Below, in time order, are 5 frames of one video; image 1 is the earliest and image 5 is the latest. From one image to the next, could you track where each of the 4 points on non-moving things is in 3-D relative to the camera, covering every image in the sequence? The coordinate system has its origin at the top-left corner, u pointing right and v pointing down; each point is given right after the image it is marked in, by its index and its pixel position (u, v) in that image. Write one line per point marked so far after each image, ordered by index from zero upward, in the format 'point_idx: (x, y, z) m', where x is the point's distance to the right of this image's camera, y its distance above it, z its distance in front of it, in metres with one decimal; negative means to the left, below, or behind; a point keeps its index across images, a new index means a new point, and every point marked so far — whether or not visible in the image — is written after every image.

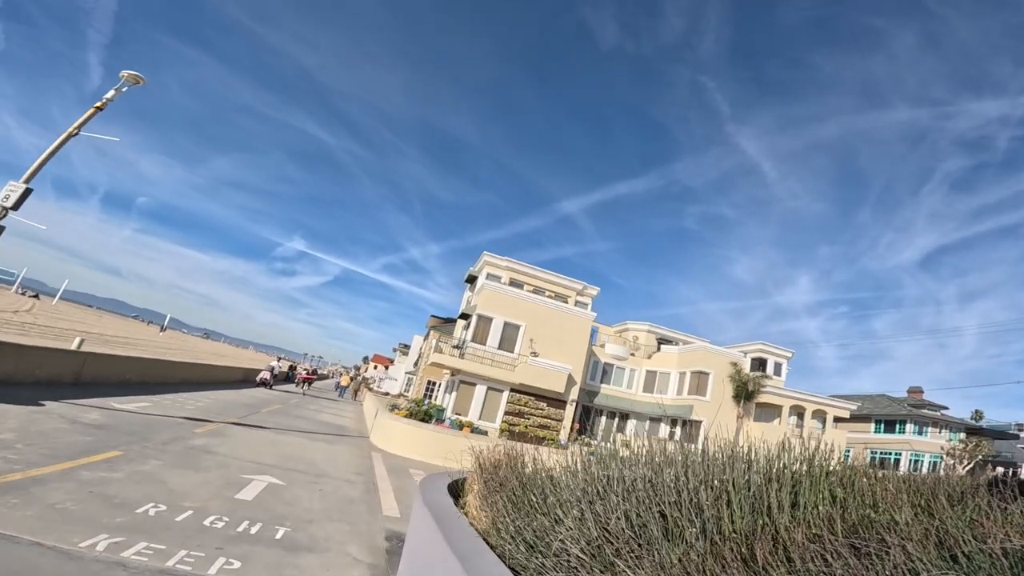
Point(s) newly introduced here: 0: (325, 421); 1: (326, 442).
0: (-7.3, -5.2, +19.2) m
1: (-5.5, -4.6, +14.7) m
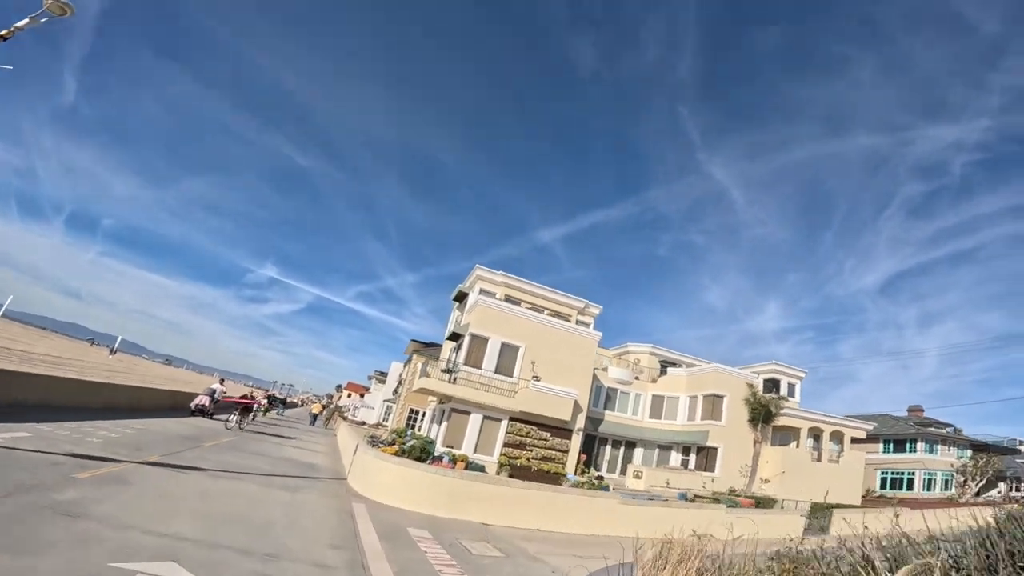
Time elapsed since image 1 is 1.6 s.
0: (-6.8, -5.2, +15.2) m
1: (-4.8, -4.4, +10.8) m
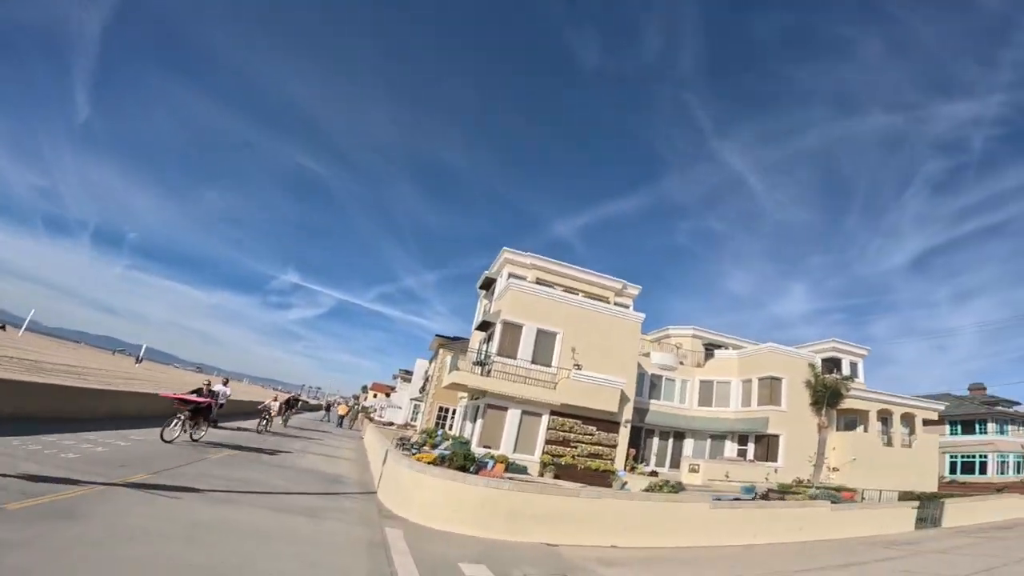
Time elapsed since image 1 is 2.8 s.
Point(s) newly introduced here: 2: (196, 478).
0: (-5.4, -4.8, +13.0) m
1: (-3.6, -3.9, +8.6) m
2: (-6.1, -3.7, +9.6) m
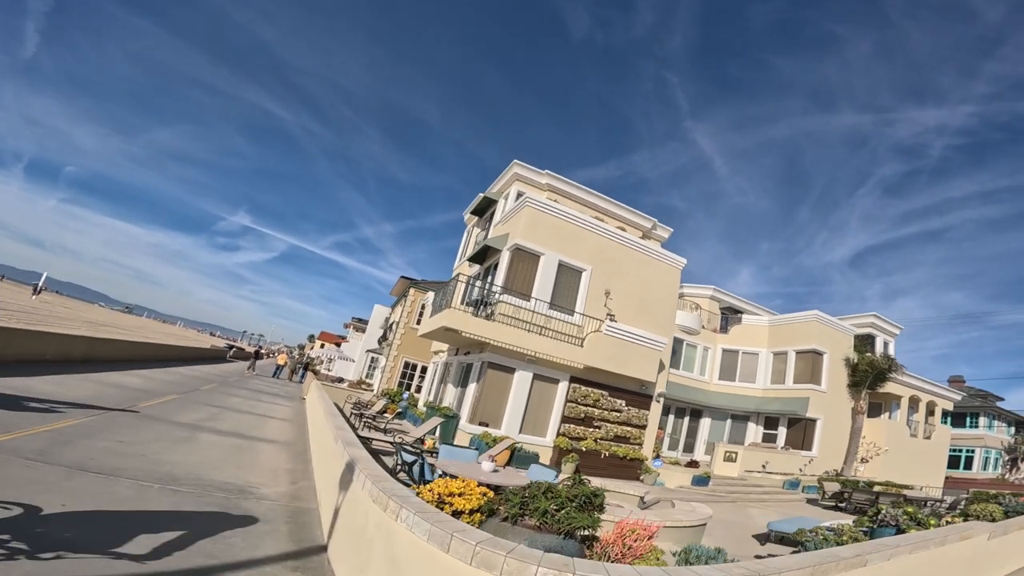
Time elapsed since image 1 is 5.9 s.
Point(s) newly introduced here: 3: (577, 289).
0: (-4.2, -2.4, +6.4) m
1: (-2.0, -2.0, +2.1) m
2: (-4.6, -1.6, +2.8) m
3: (+2.3, -0.1, +17.7) m
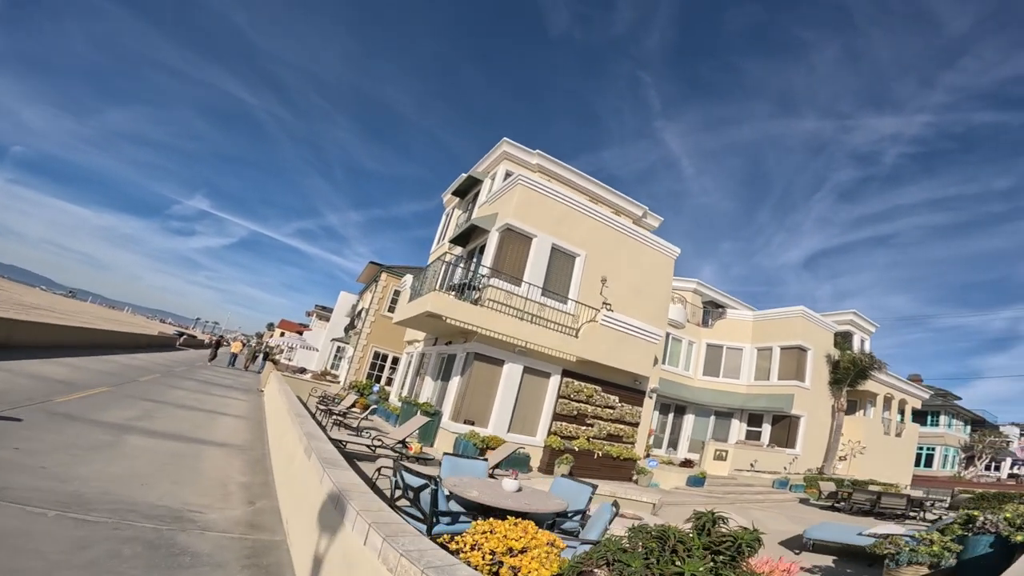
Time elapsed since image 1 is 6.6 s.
0: (-3.9, -2.0, +4.7) m
1: (-1.4, -1.7, +0.5) m
2: (-4.0, -1.2, +1.1) m
3: (+1.9, +0.3, +16.3) m
